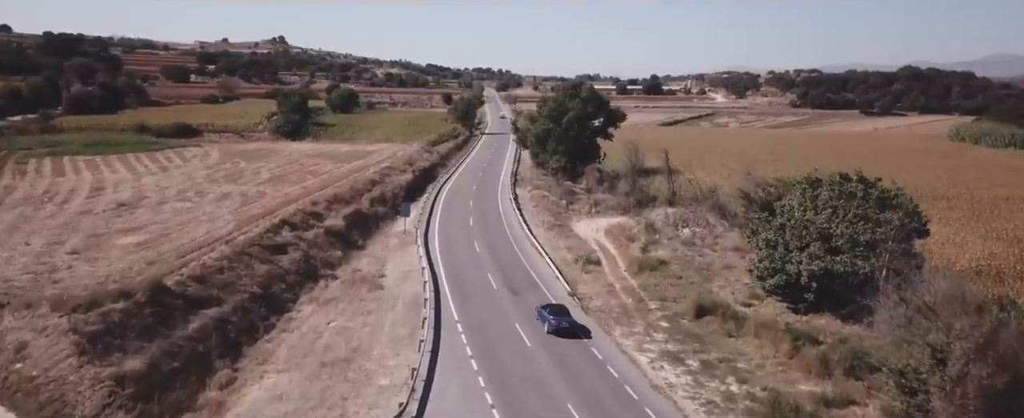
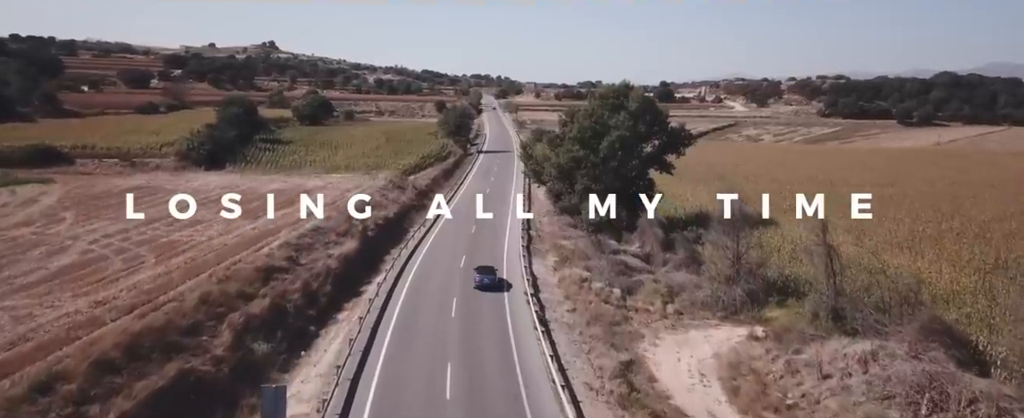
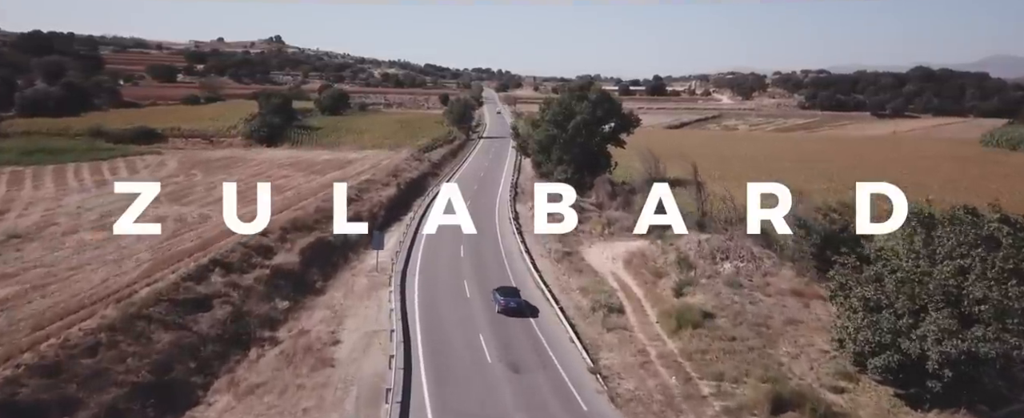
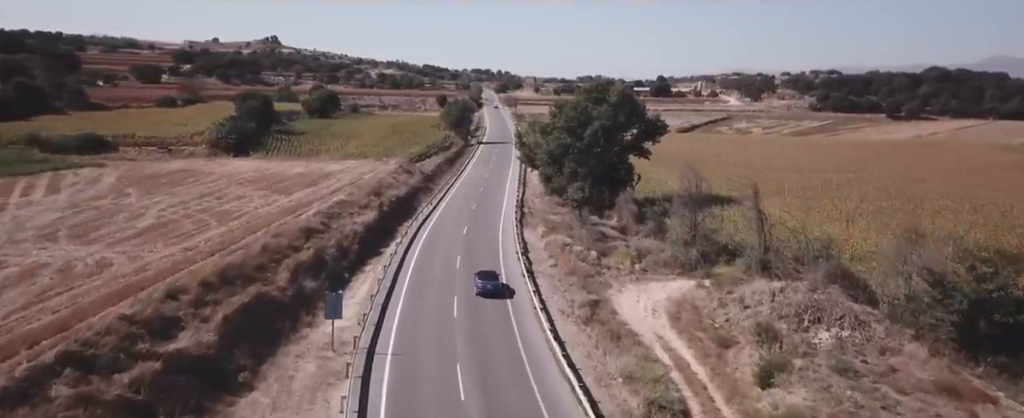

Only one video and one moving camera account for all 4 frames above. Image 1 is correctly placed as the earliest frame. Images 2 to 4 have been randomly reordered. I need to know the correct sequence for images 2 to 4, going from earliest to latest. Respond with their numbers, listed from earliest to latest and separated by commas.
3, 4, 2
